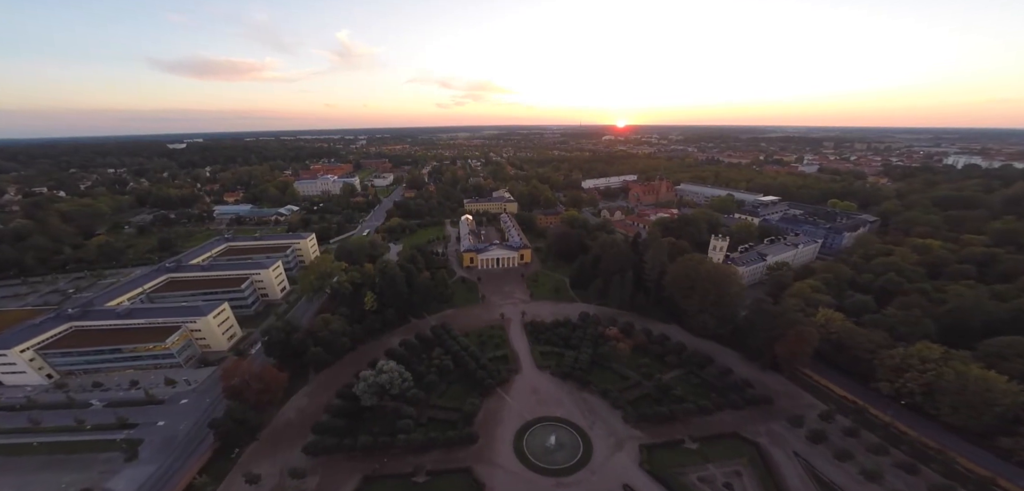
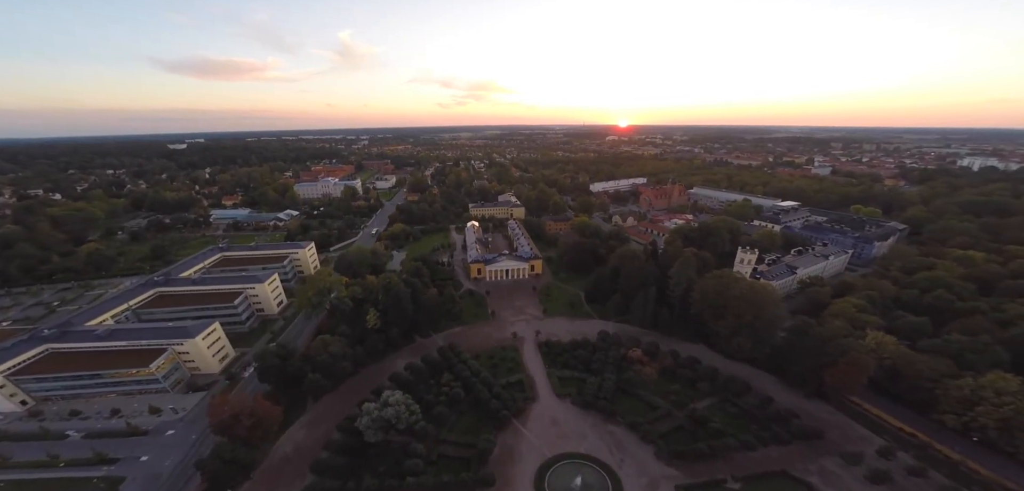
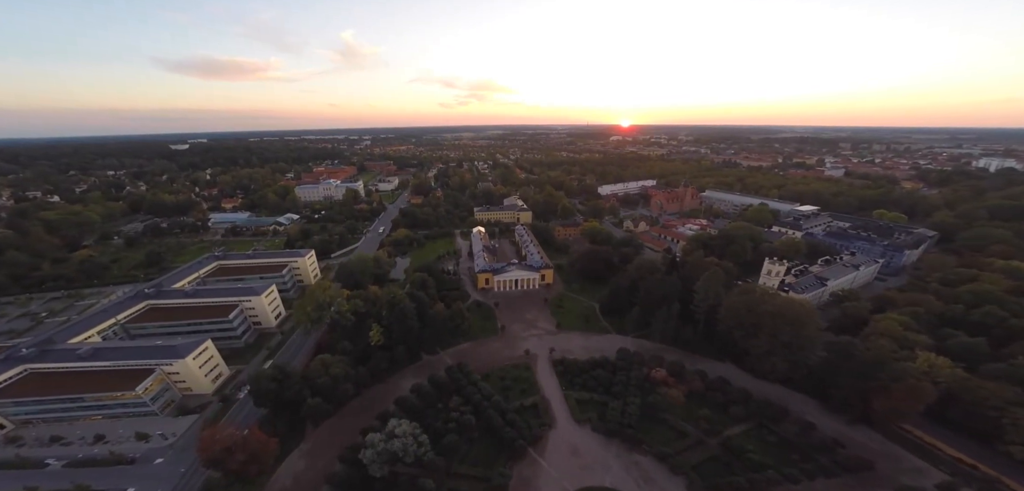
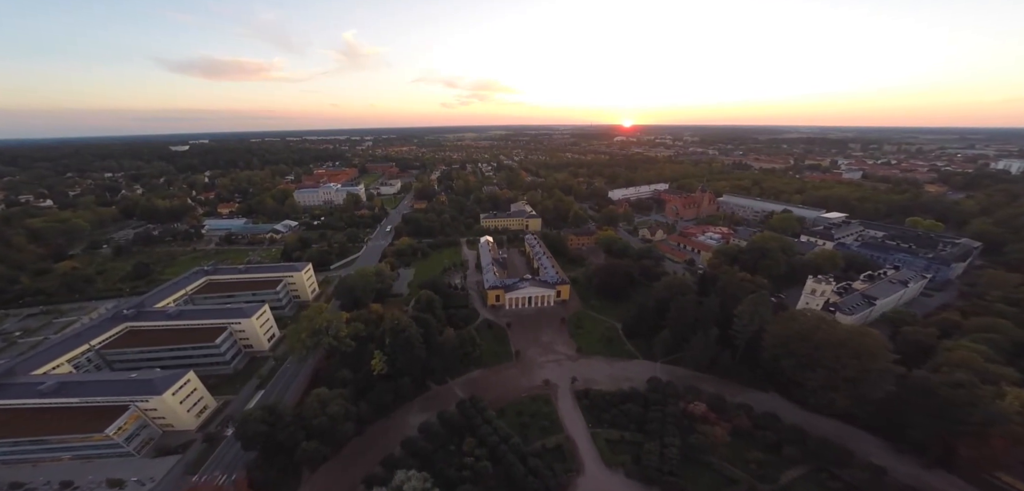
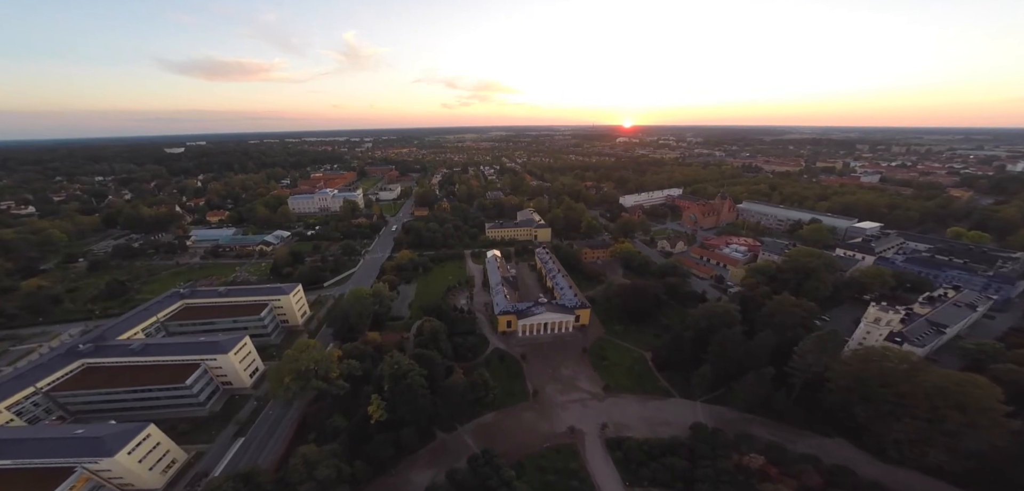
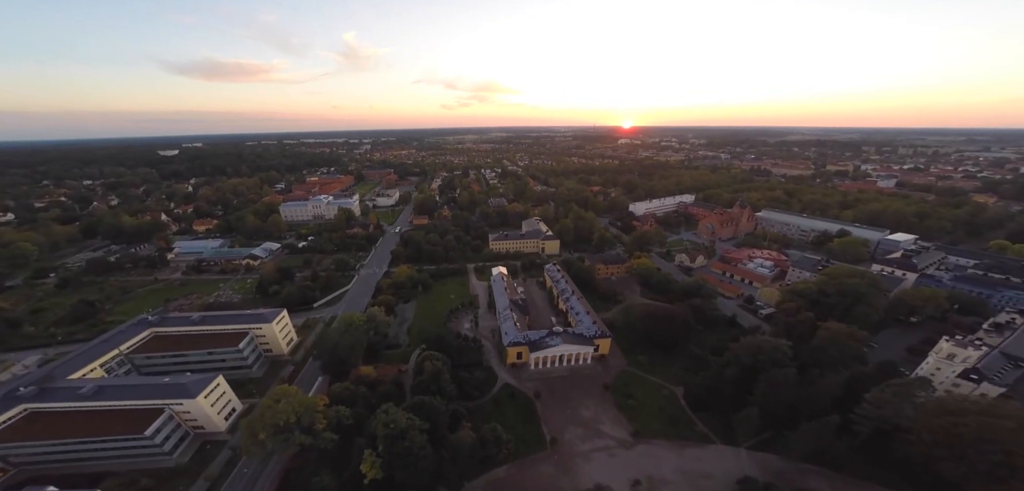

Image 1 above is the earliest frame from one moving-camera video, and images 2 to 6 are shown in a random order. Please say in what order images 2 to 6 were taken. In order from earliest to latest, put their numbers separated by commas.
2, 3, 4, 5, 6
